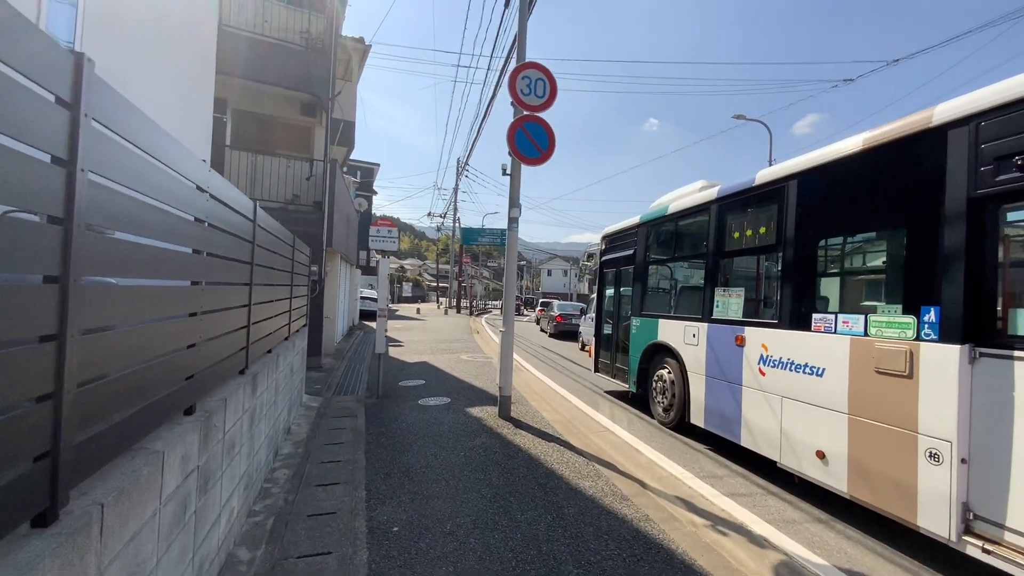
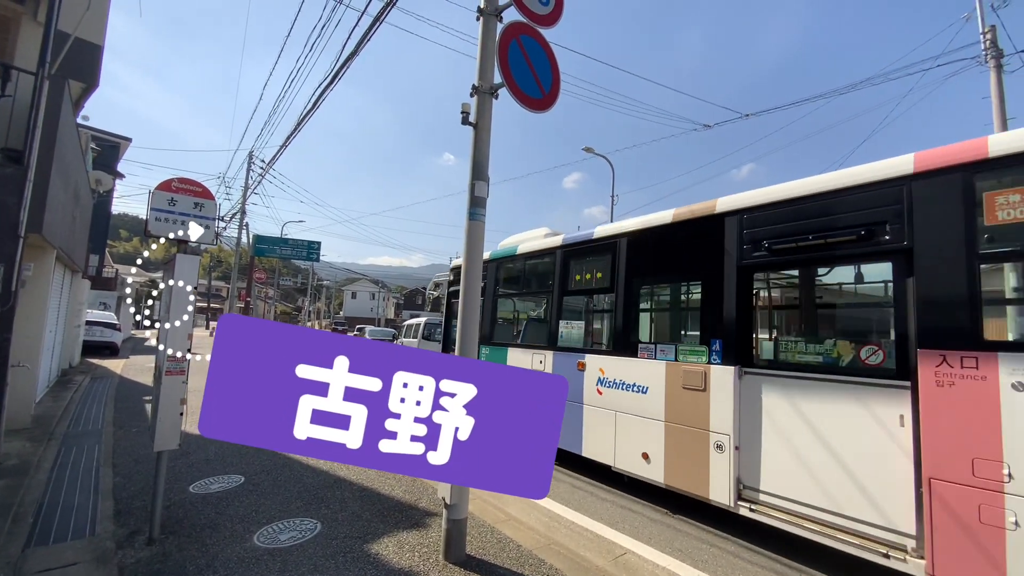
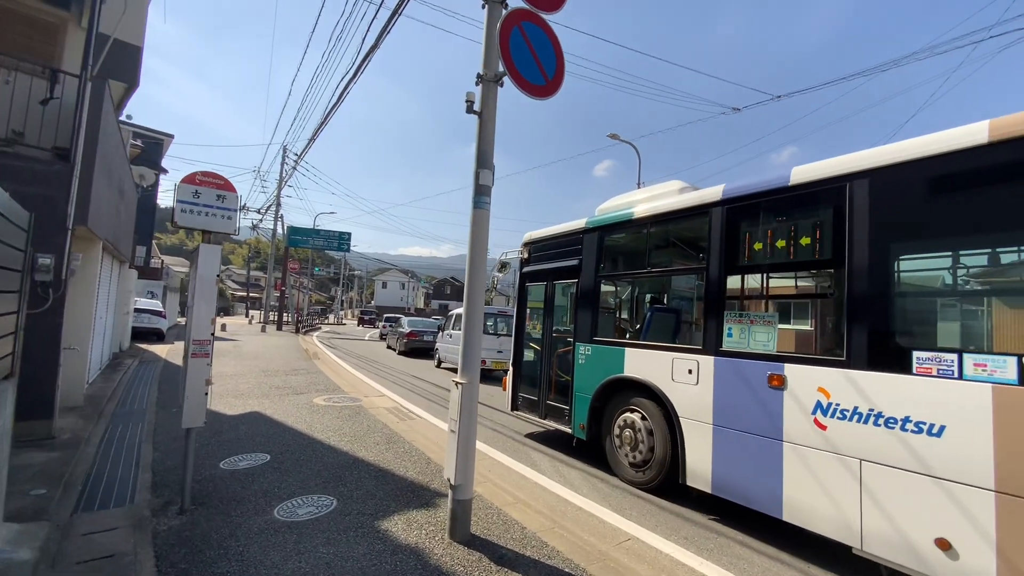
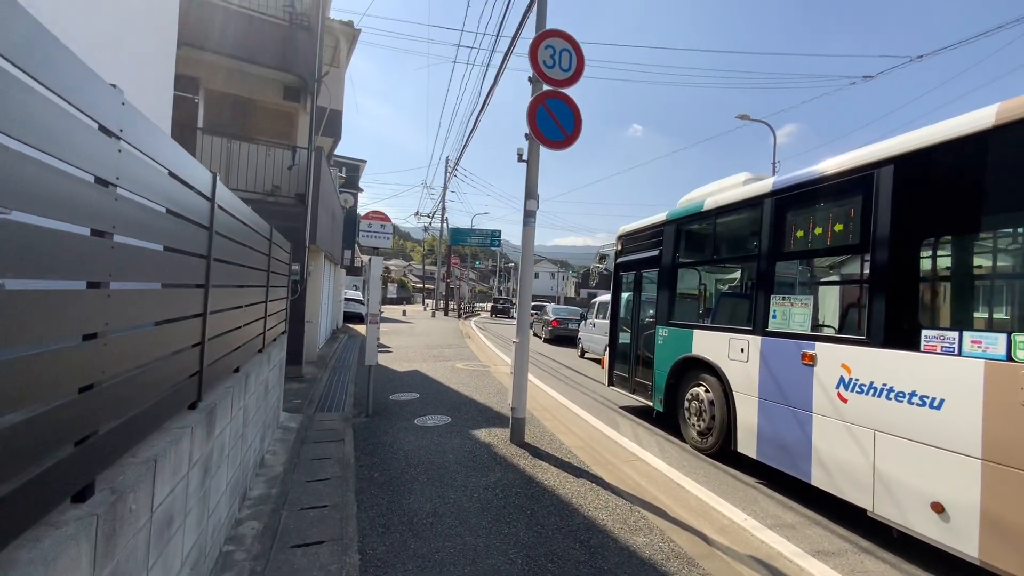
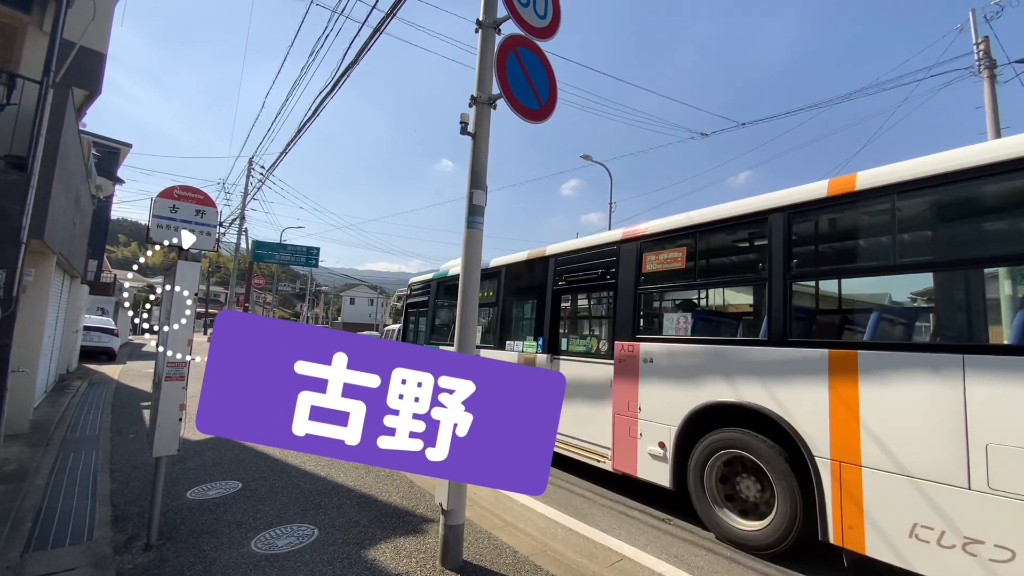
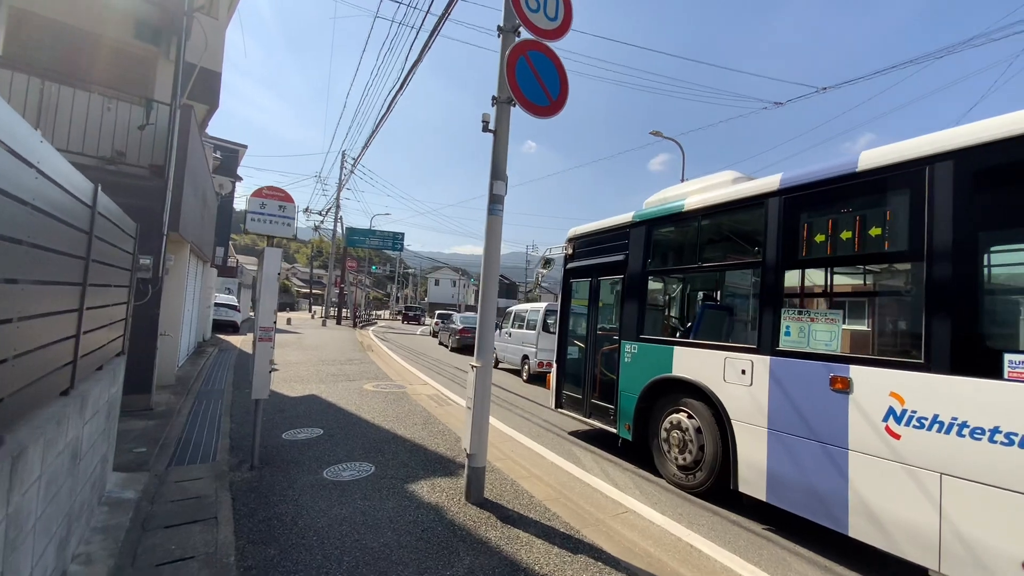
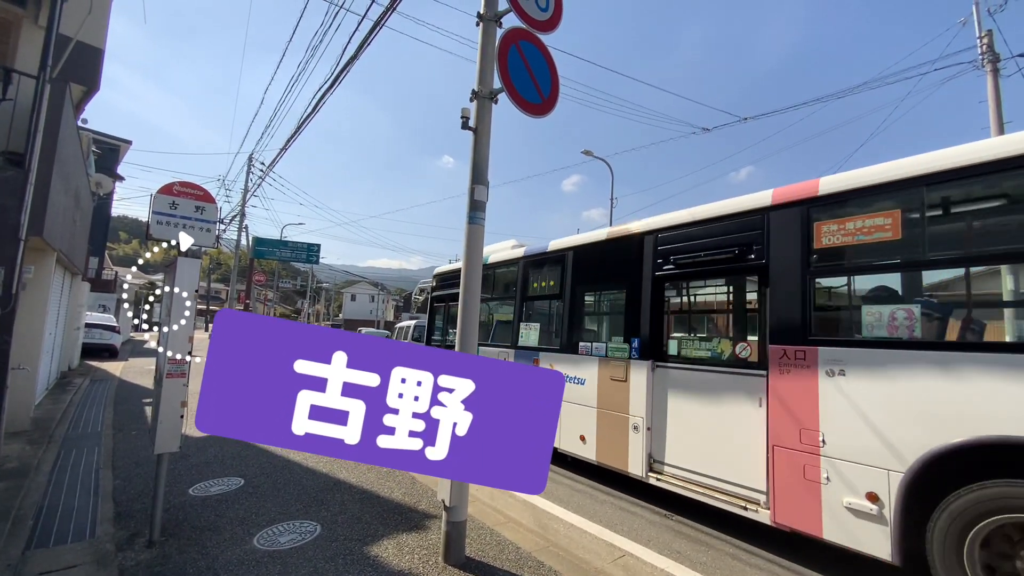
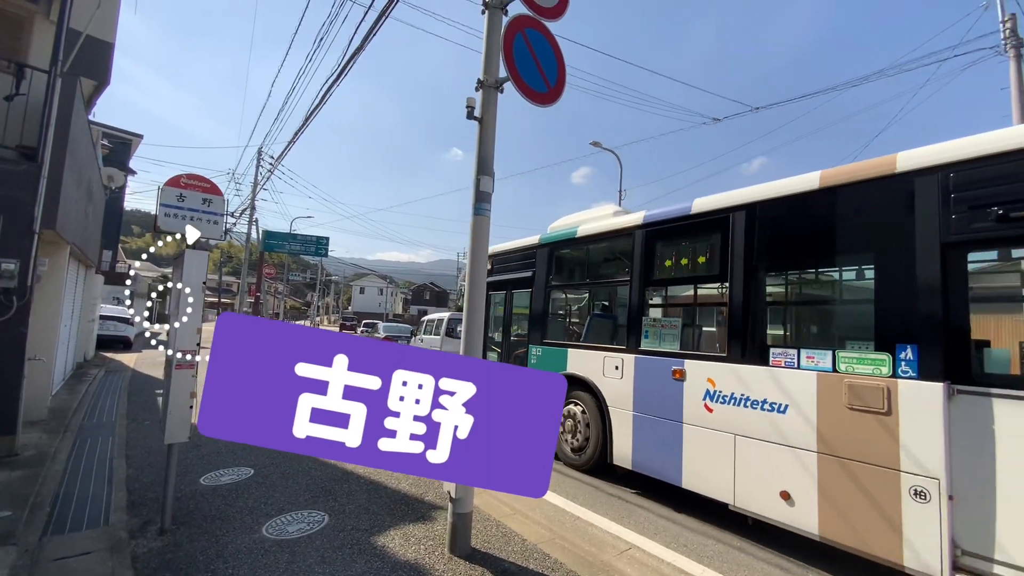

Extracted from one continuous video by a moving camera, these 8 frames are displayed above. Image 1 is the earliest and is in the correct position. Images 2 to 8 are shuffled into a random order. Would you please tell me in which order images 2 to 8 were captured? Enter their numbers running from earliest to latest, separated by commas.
4, 6, 3, 8, 2, 7, 5
